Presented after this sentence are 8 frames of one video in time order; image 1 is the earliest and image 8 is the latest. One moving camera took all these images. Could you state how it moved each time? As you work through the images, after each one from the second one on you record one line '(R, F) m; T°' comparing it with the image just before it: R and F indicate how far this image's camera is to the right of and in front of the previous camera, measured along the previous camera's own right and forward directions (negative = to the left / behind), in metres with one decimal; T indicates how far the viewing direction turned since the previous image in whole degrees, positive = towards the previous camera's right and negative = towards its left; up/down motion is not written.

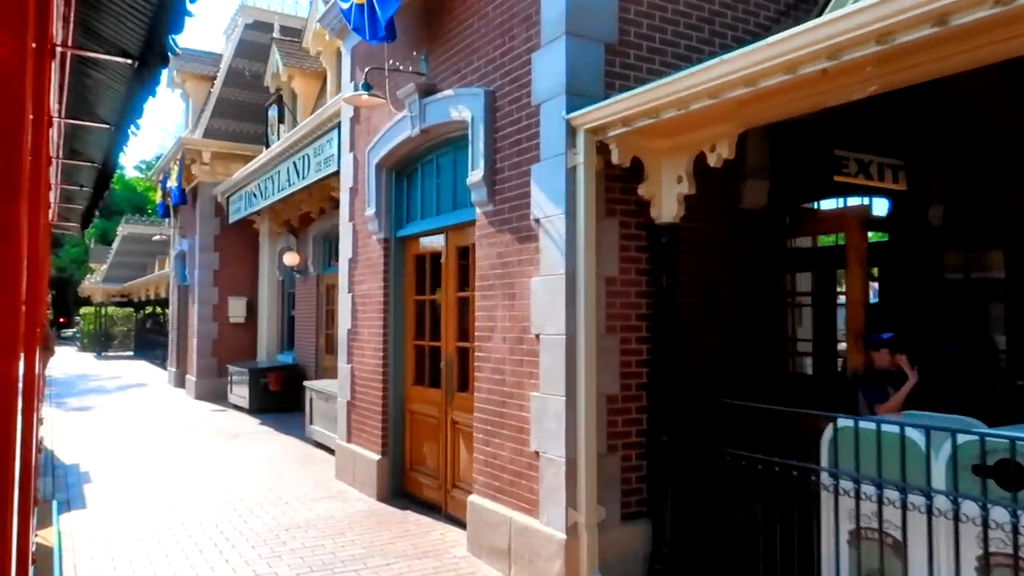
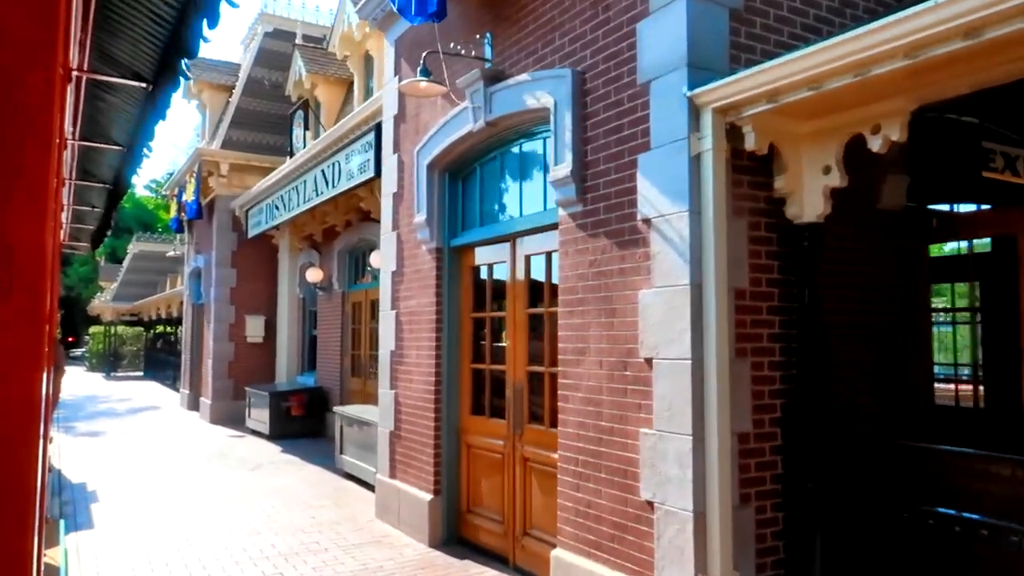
(-0.5, +0.9) m; 0°
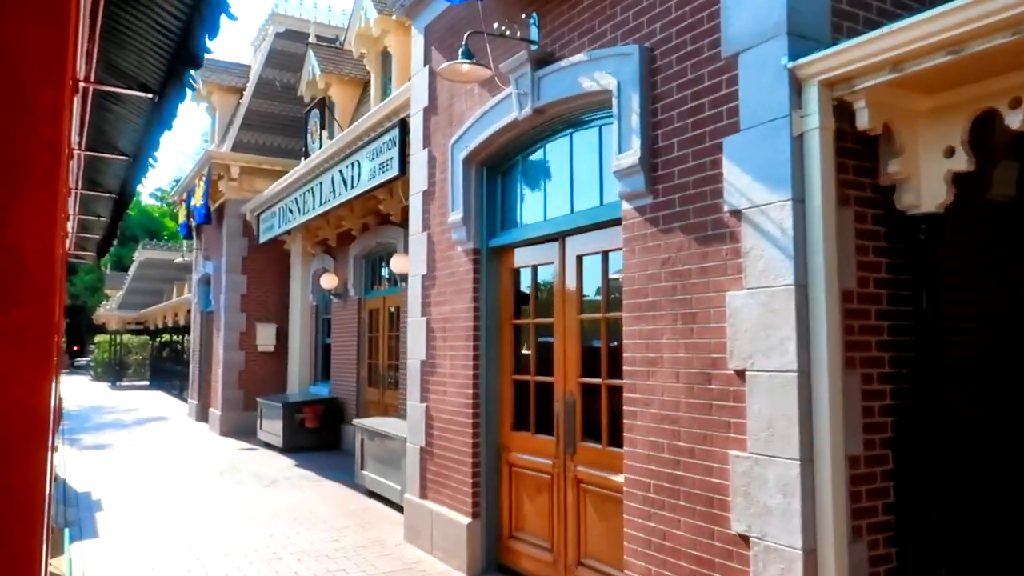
(-0.3, +0.5) m; 0°
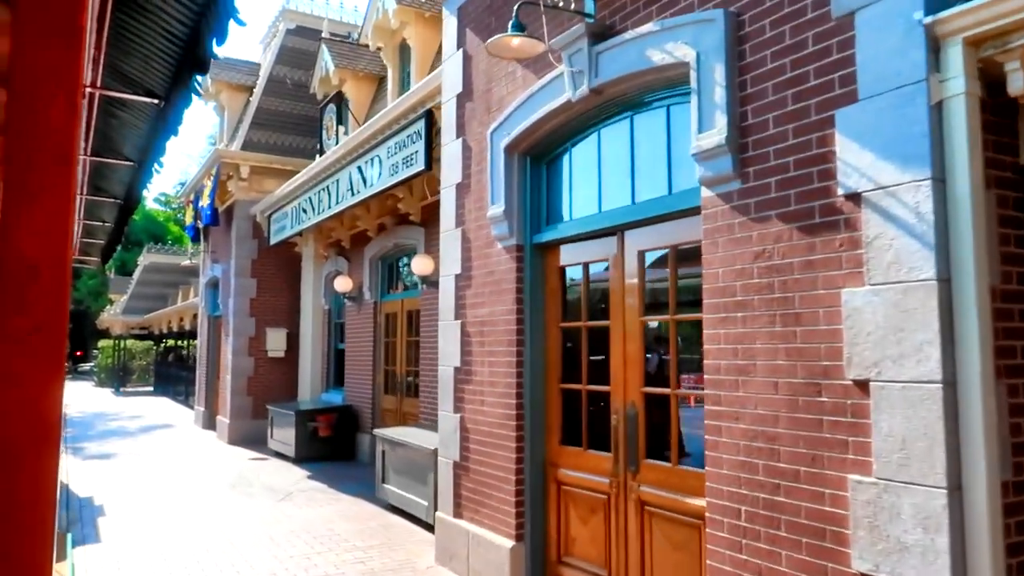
(-0.3, +0.5) m; 0°
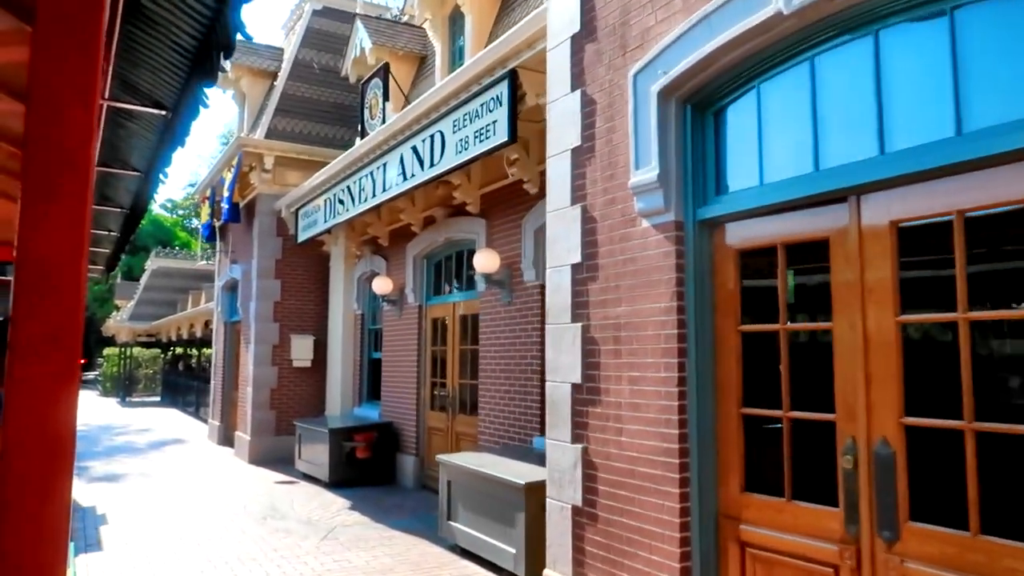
(-0.8, +1.4) m; 0°
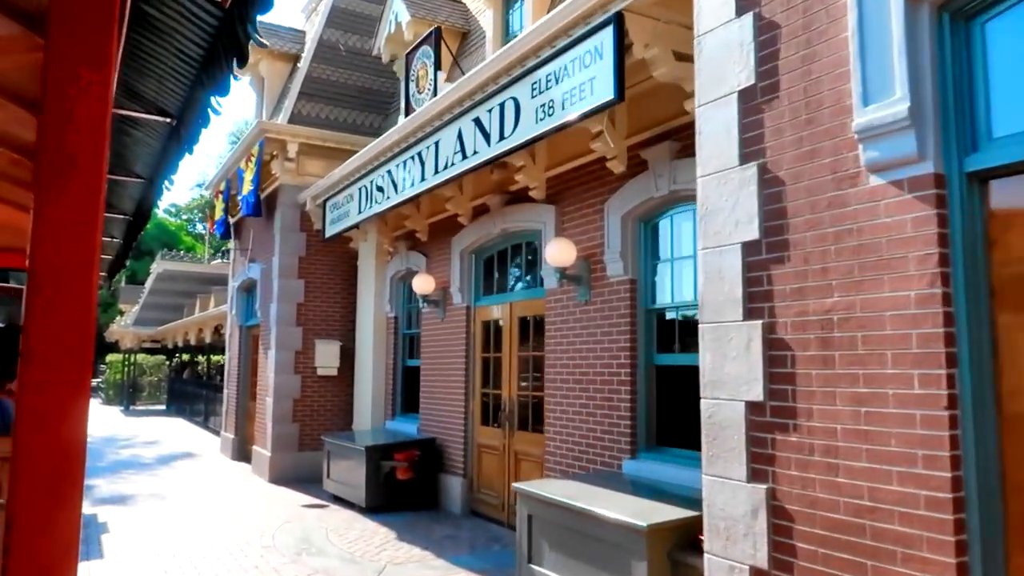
(-0.7, +1.2) m; 0°
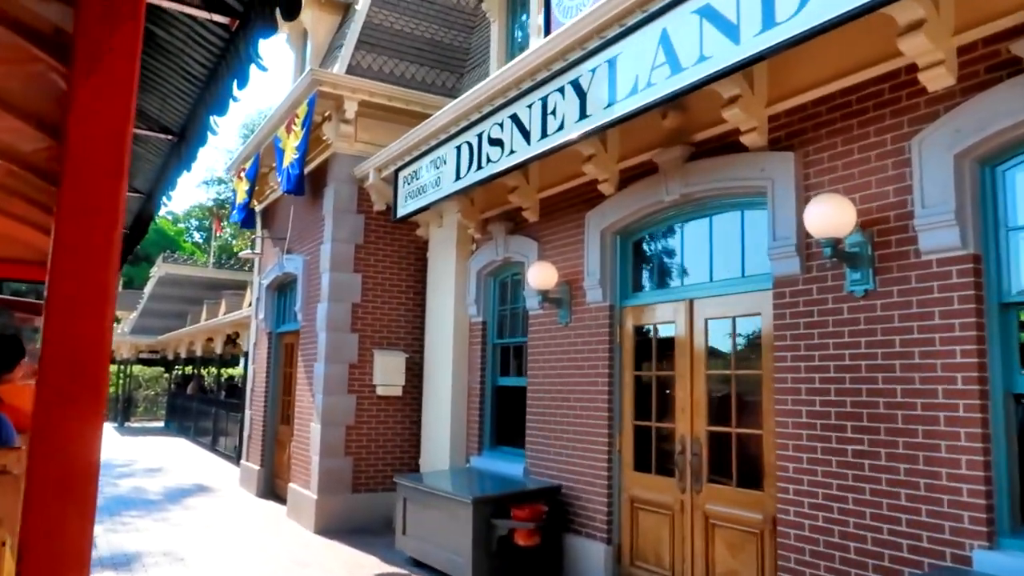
(-1.5, +2.6) m; 0°
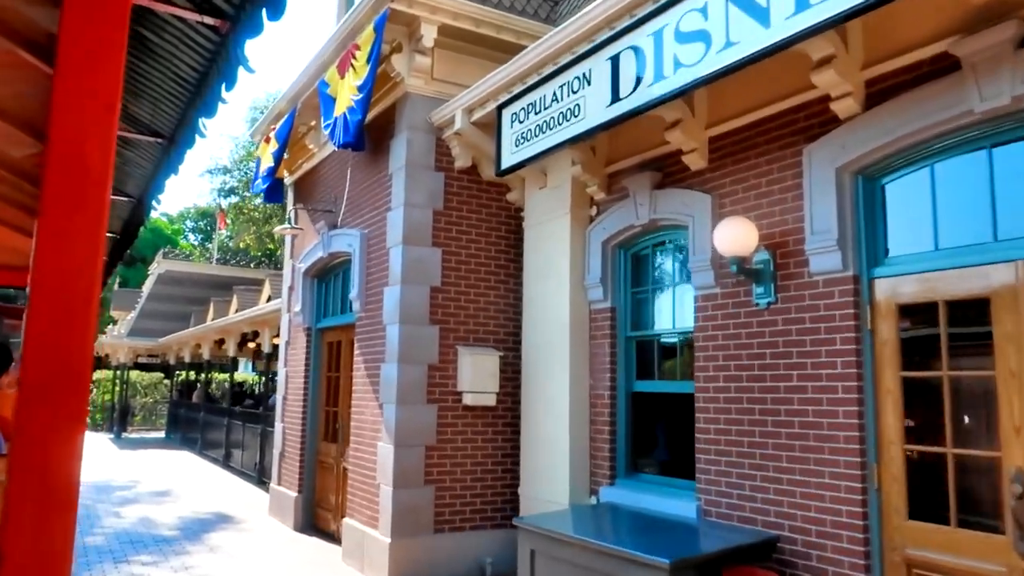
(-1.3, +2.2) m; +1°
